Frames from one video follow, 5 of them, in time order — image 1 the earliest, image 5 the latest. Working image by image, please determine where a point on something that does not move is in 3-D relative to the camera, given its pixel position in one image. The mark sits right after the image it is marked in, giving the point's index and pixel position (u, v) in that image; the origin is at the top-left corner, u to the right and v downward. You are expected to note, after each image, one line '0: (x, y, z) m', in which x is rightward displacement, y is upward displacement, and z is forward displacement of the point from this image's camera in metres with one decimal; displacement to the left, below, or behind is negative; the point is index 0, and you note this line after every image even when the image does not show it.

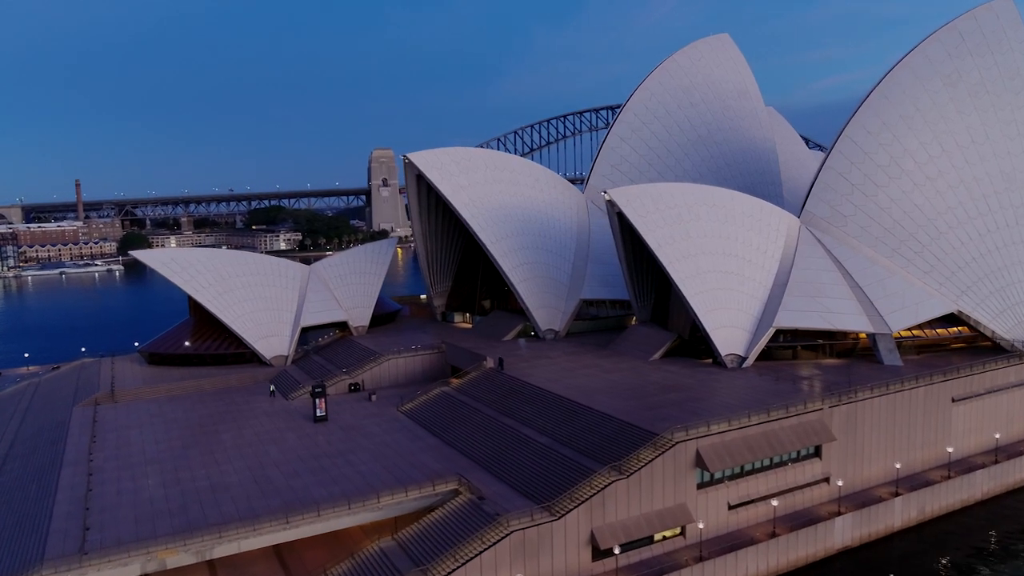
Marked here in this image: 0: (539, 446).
0: (+0.7, -3.9, +16.9) m
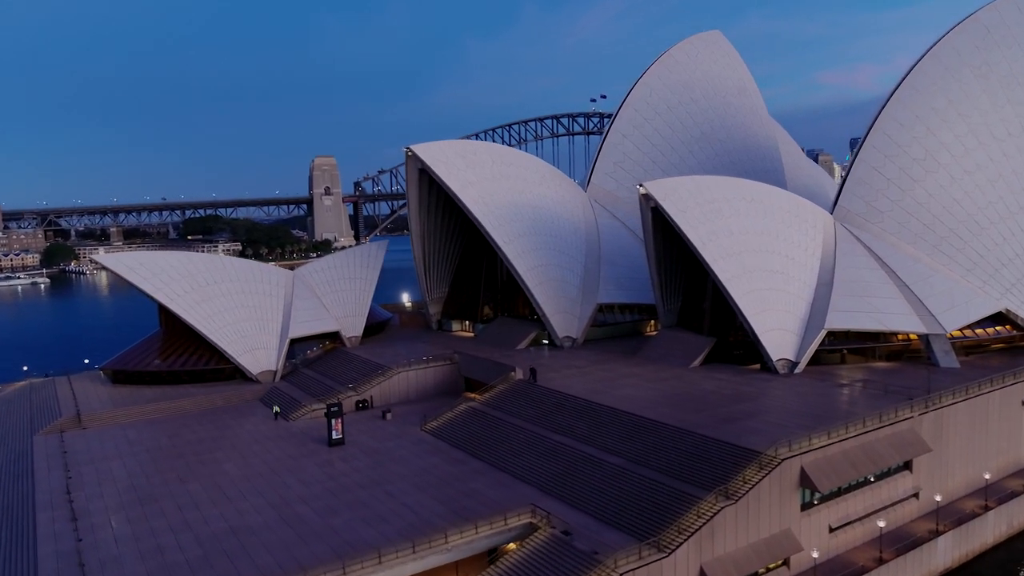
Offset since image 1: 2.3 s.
0: (+2.2, -3.9, +14.8) m
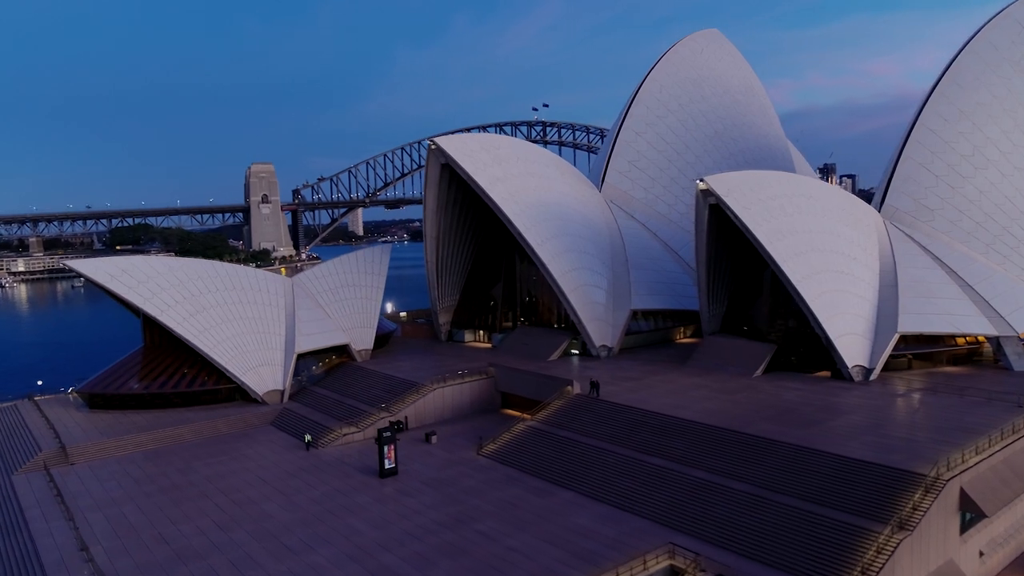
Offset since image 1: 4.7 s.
0: (+4.4, -3.9, +12.9) m
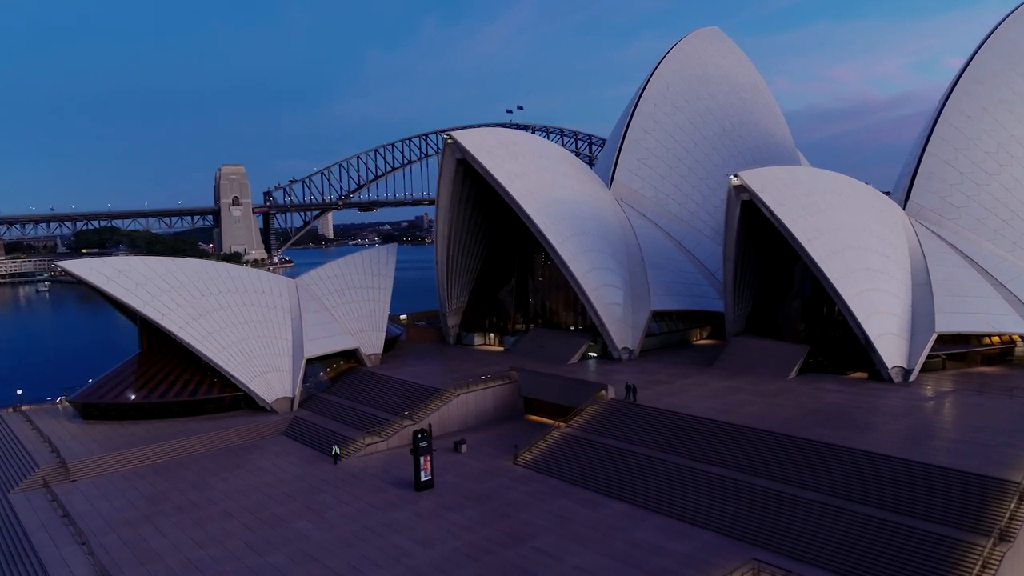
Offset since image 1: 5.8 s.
0: (+5.4, -3.9, +12.2) m
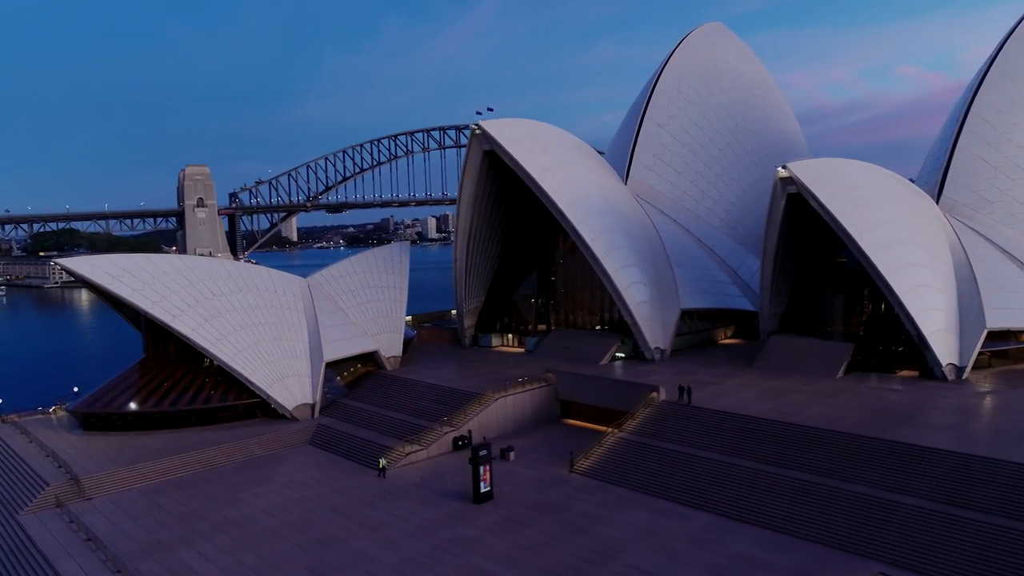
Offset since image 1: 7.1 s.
0: (+6.9, -3.8, +11.4) m
